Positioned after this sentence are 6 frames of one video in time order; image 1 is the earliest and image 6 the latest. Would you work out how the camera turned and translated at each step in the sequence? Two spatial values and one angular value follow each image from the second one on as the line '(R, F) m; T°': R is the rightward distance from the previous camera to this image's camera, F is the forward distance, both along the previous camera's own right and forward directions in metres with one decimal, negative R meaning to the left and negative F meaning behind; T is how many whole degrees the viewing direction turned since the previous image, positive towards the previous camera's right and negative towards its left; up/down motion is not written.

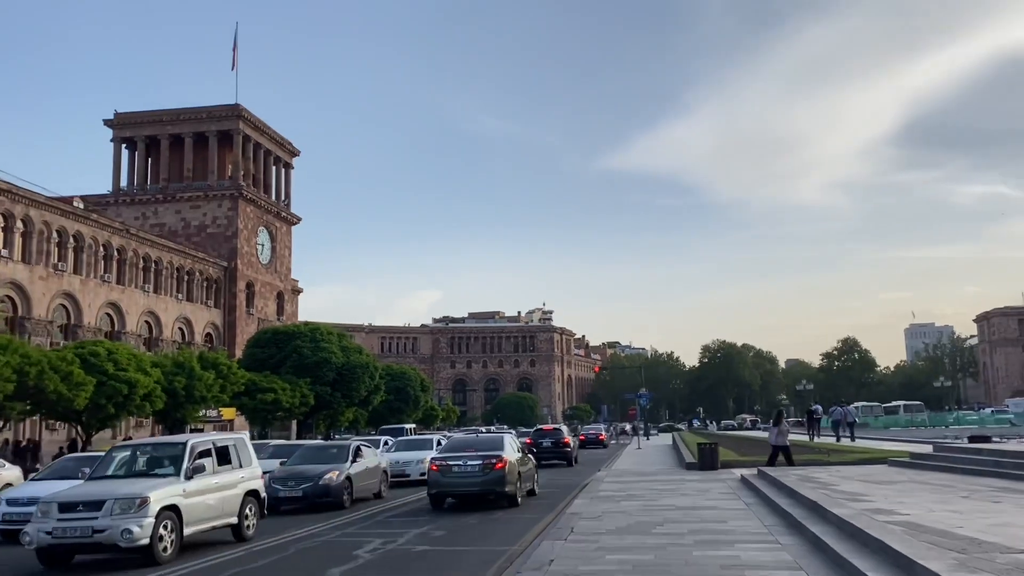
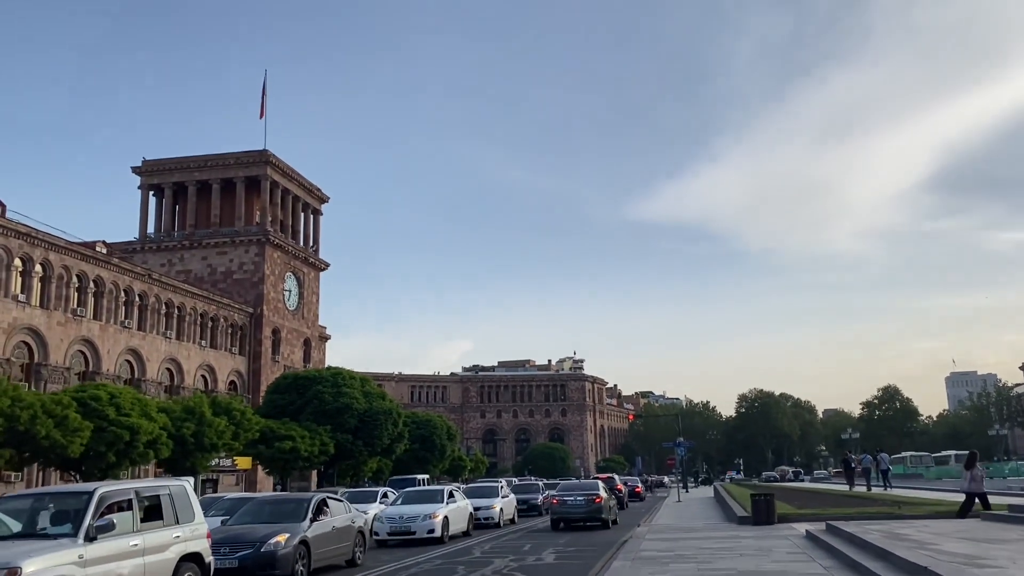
(+0.1, +2.1) m; -2°
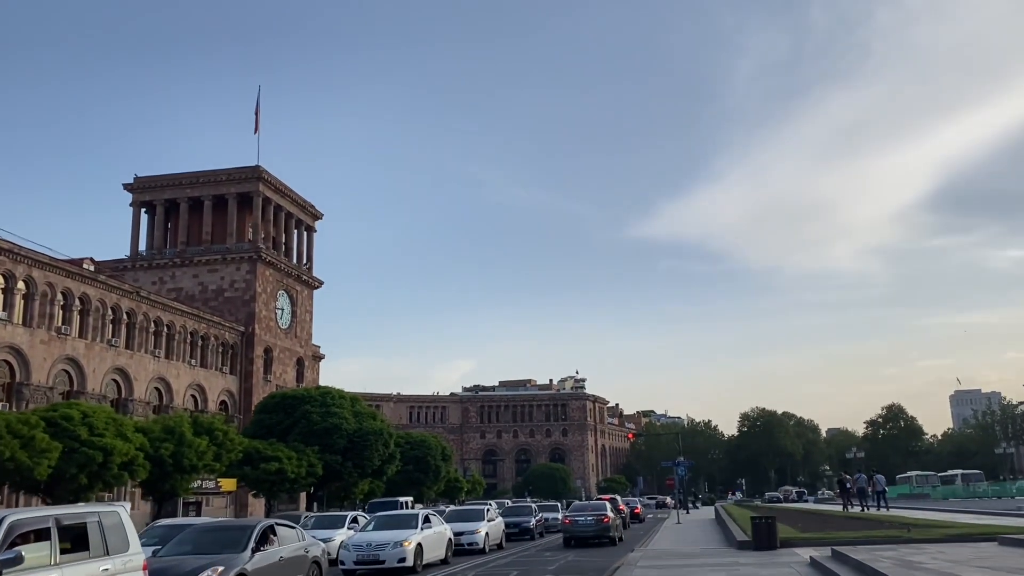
(+0.4, +1.1) m; 0°
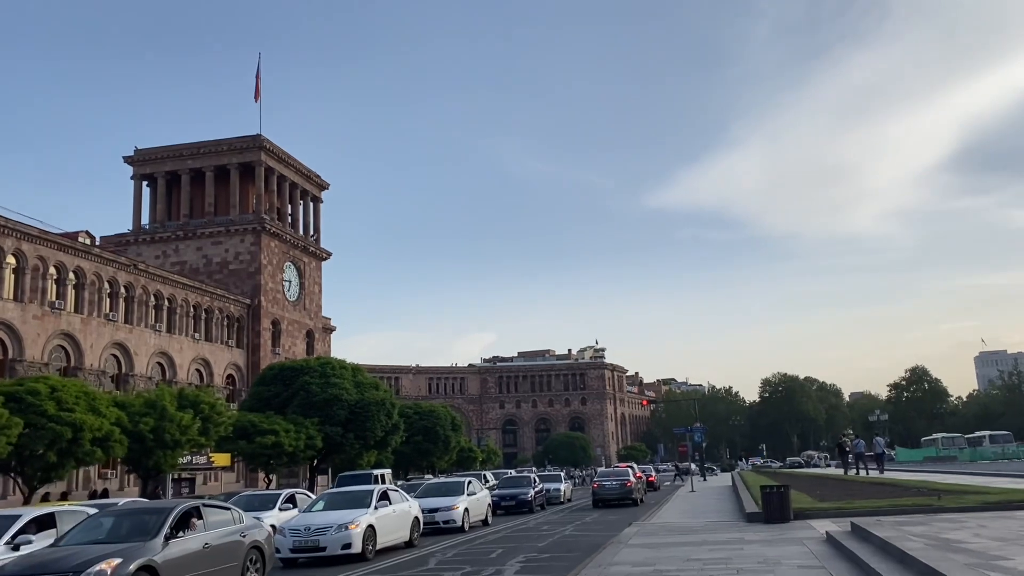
(+0.8, +1.9) m; -1°
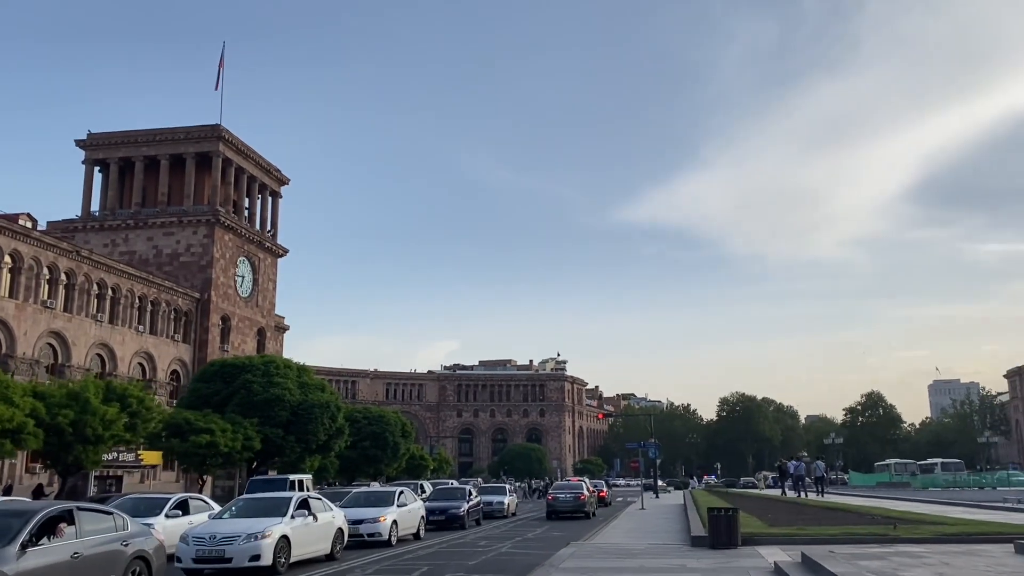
(+0.5, +1.2) m; +2°
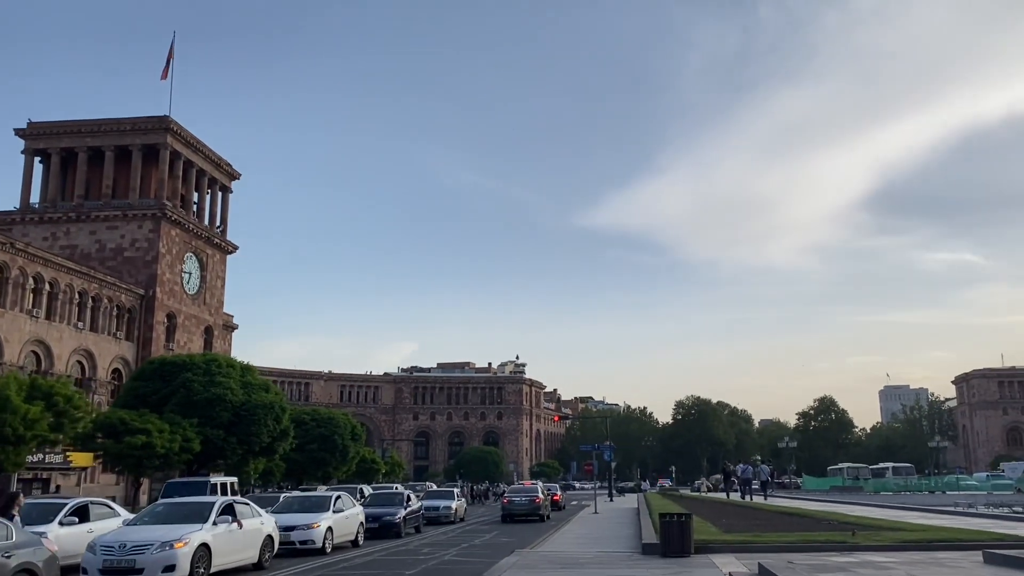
(+0.3, +1.0) m; +3°
